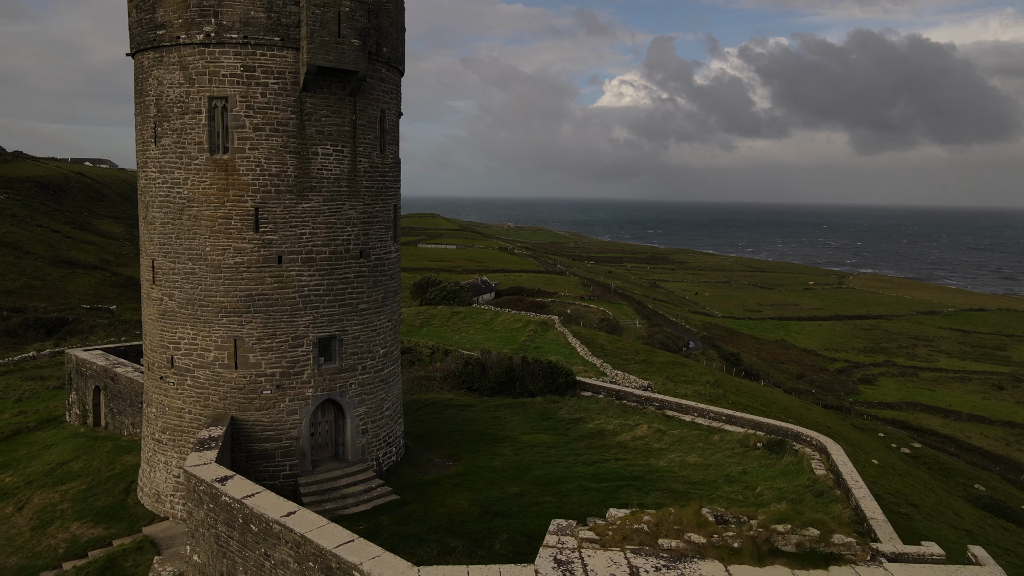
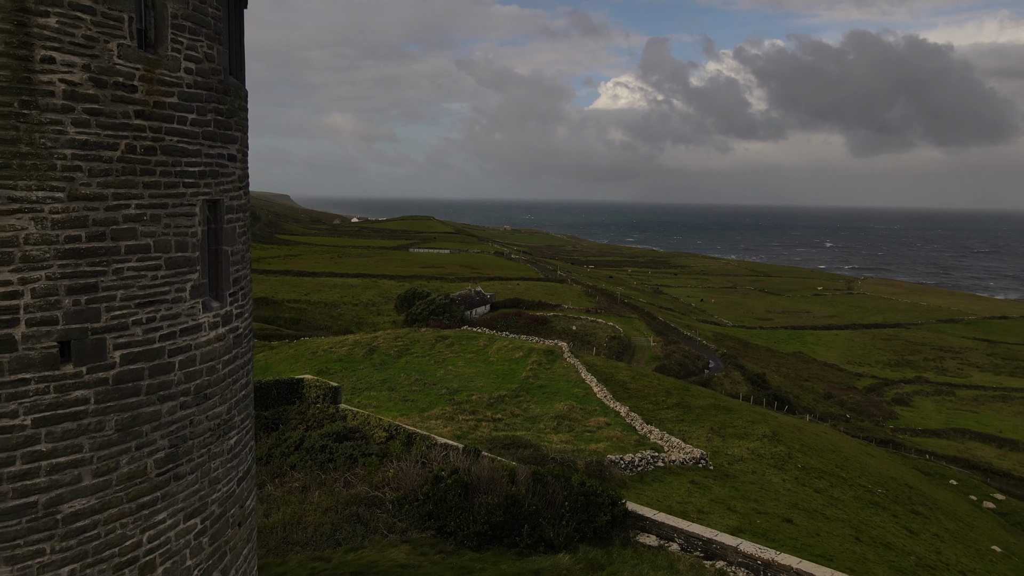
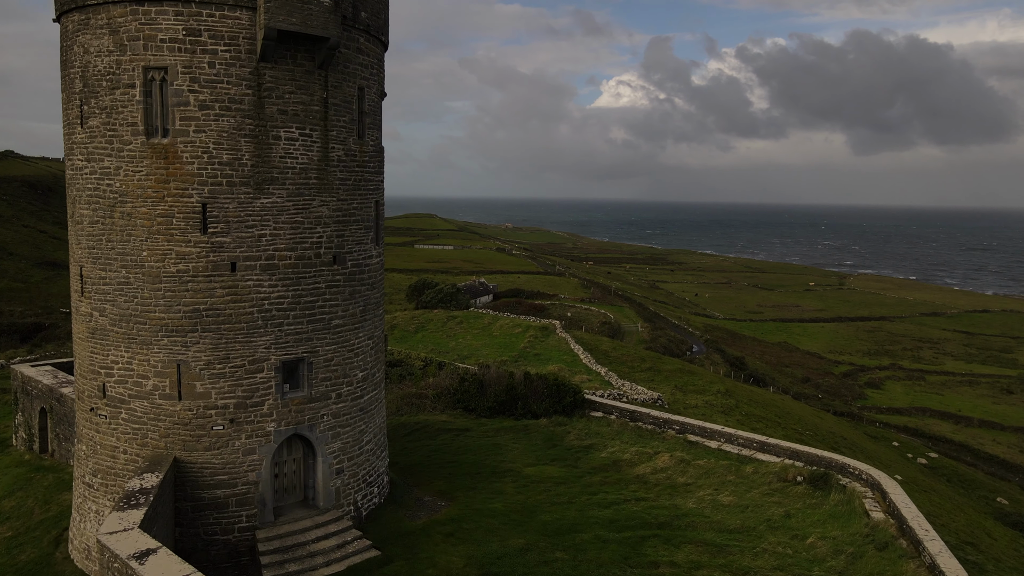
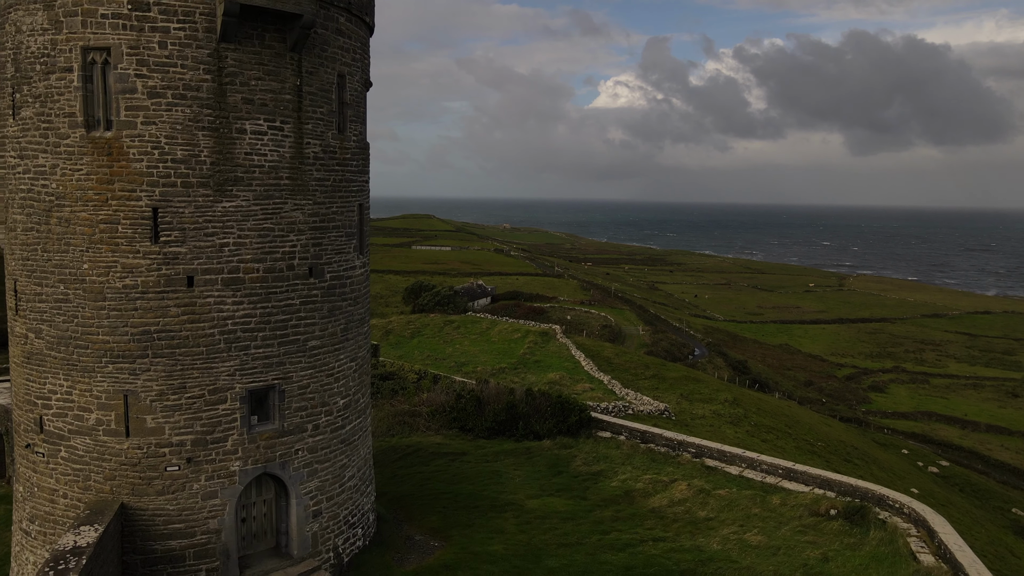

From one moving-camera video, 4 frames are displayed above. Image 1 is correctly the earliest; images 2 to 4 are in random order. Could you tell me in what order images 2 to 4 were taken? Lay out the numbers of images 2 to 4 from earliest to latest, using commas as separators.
3, 4, 2
